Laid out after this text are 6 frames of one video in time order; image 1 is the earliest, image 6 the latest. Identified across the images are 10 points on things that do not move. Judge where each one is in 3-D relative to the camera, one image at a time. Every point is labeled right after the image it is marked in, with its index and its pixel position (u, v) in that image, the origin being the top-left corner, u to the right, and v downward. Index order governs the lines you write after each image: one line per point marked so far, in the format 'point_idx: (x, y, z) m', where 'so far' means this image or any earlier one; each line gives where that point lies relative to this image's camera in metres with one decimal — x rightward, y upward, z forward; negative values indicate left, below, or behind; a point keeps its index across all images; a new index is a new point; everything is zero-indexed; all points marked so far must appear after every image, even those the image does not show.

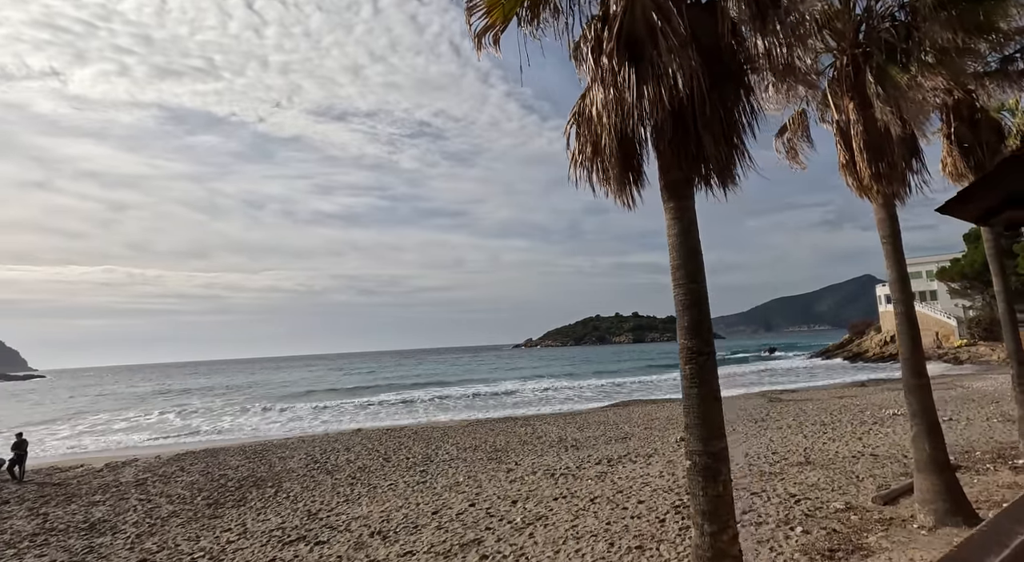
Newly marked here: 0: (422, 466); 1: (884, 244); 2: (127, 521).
0: (-2.0, -4.1, +12.9) m
1: (+4.2, +0.4, +6.6) m
2: (-6.2, -3.9, +9.5) m
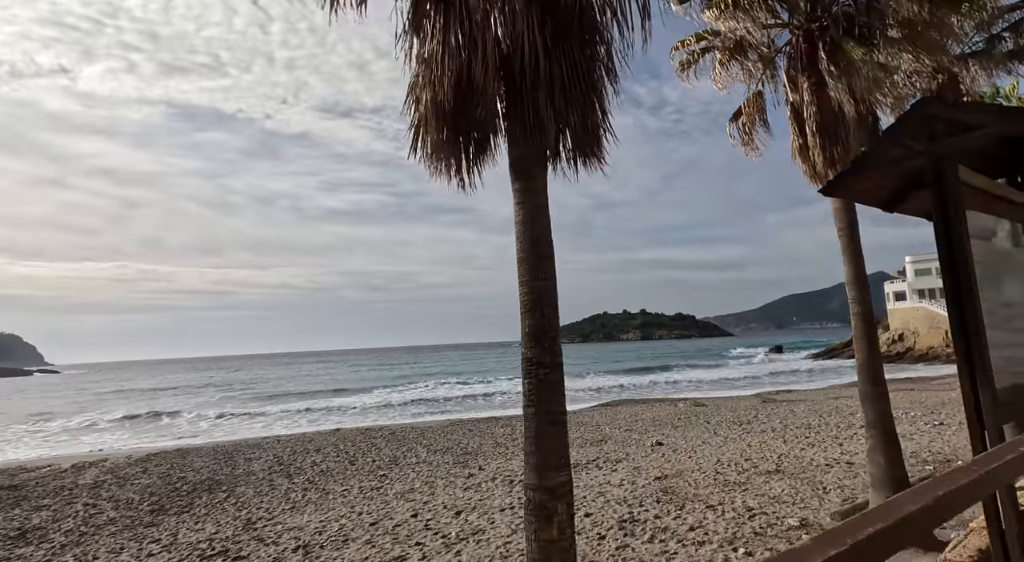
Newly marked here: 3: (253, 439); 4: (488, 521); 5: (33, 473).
0: (-2.7, -4.0, +12.4) m
1: (+3.4, +0.5, +6.0) m
2: (-7.0, -3.9, +9.1) m
3: (-7.9, -4.9, +17.9) m
4: (-0.3, -3.2, +7.7) m
5: (-12.0, -4.8, +14.6) m
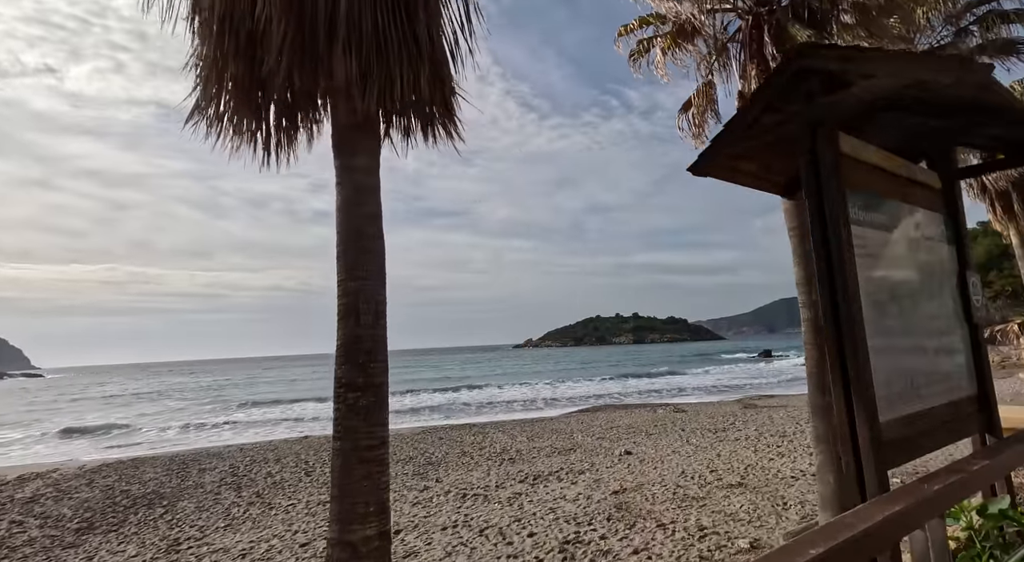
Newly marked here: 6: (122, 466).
0: (-3.5, -4.1, +11.9) m
1: (+2.7, +0.4, +5.5) m
2: (-7.8, -3.9, +8.5) m
3: (-8.8, -4.9, +17.3) m
4: (-1.1, -3.2, +7.2) m
5: (-12.8, -4.8, +13.9) m
6: (-9.5, -4.5, +14.3) m
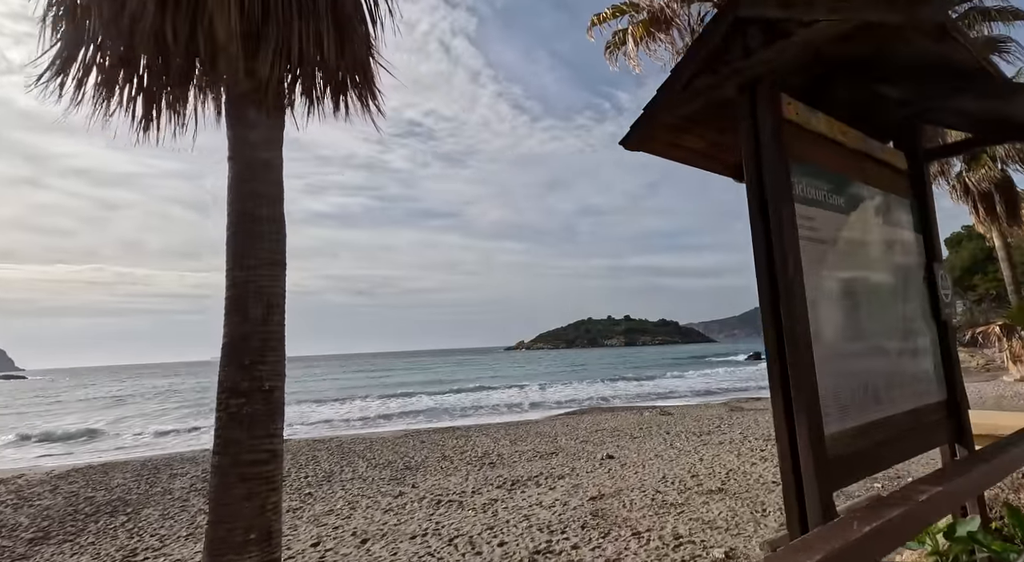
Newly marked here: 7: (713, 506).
0: (-3.9, -4.1, +11.5) m
1: (+2.3, +0.4, +5.3) m
2: (-8.2, -3.9, +8.1) m
3: (-9.3, -4.9, +16.9) m
4: (-1.4, -3.2, +6.9) m
5: (-13.2, -4.8, +13.5) m
6: (-10.0, -4.5, +13.9) m
7: (+2.7, -3.0, +7.8) m
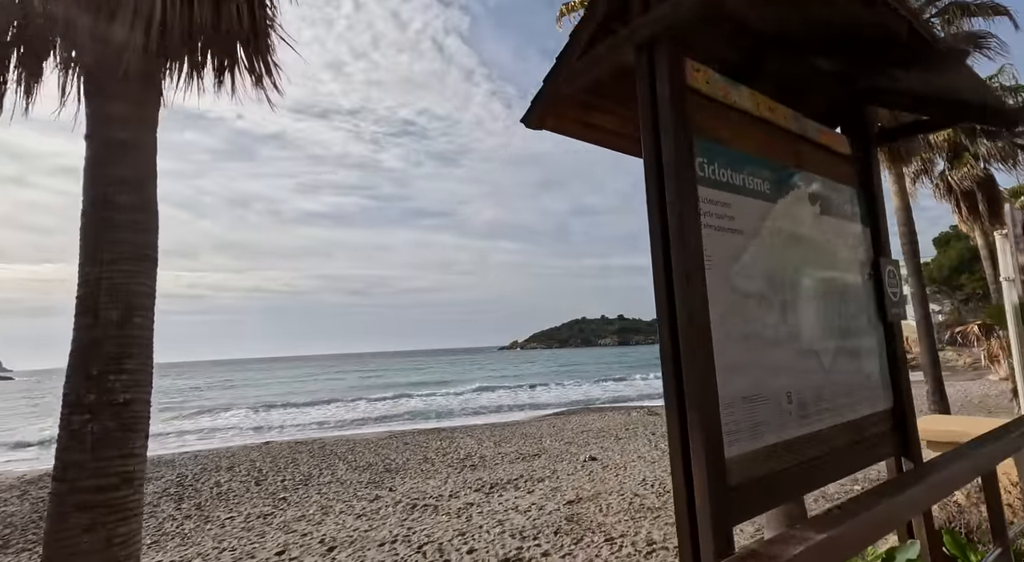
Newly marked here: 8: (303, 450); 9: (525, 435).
0: (-4.3, -4.1, +11.3) m
1: (+2.0, +0.4, +5.1) m
2: (-8.5, -3.8, +7.8) m
3: (-9.7, -4.9, +16.6) m
4: (-1.8, -3.2, +6.7) m
5: (-13.6, -4.8, +13.1) m
6: (-10.4, -4.5, +13.5) m
7: (+2.3, -3.0, +7.6) m
8: (-5.8, -4.7, +16.3) m
9: (+0.4, -4.5, +17.3) m
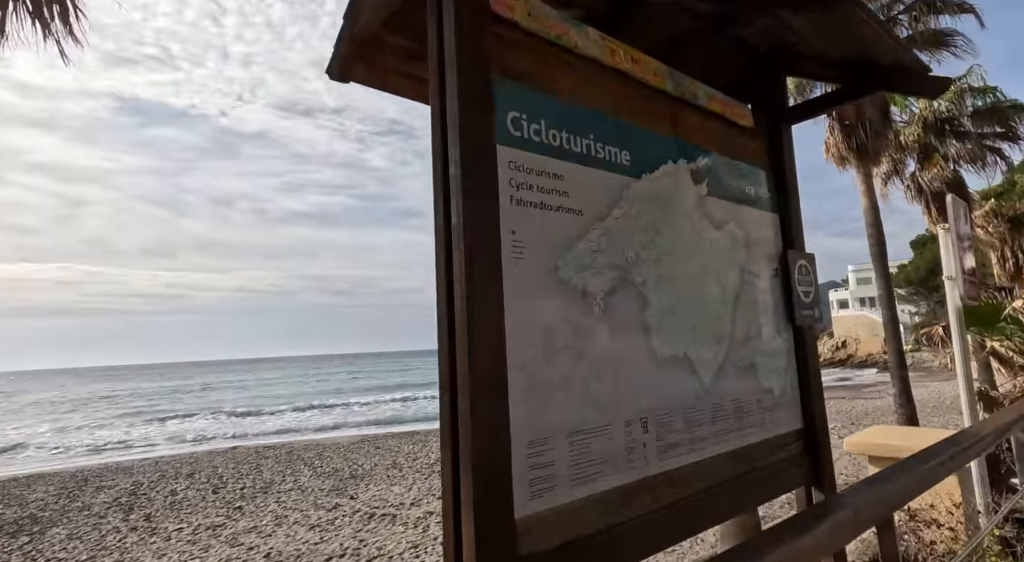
0: (-4.9, -4.1, +10.9) m
1: (+1.5, +0.4, +4.9) m
2: (-9.1, -3.8, +7.3) m
3: (-10.5, -4.9, +16.0) m
4: (-2.3, -3.2, +6.3) m
5: (-14.3, -4.8, +12.5) m
6: (-11.1, -4.5, +13.0) m
7: (+1.8, -3.0, +7.3) m
8: (-6.6, -4.7, +15.8) m
9: (-0.4, -4.6, +16.9) m
